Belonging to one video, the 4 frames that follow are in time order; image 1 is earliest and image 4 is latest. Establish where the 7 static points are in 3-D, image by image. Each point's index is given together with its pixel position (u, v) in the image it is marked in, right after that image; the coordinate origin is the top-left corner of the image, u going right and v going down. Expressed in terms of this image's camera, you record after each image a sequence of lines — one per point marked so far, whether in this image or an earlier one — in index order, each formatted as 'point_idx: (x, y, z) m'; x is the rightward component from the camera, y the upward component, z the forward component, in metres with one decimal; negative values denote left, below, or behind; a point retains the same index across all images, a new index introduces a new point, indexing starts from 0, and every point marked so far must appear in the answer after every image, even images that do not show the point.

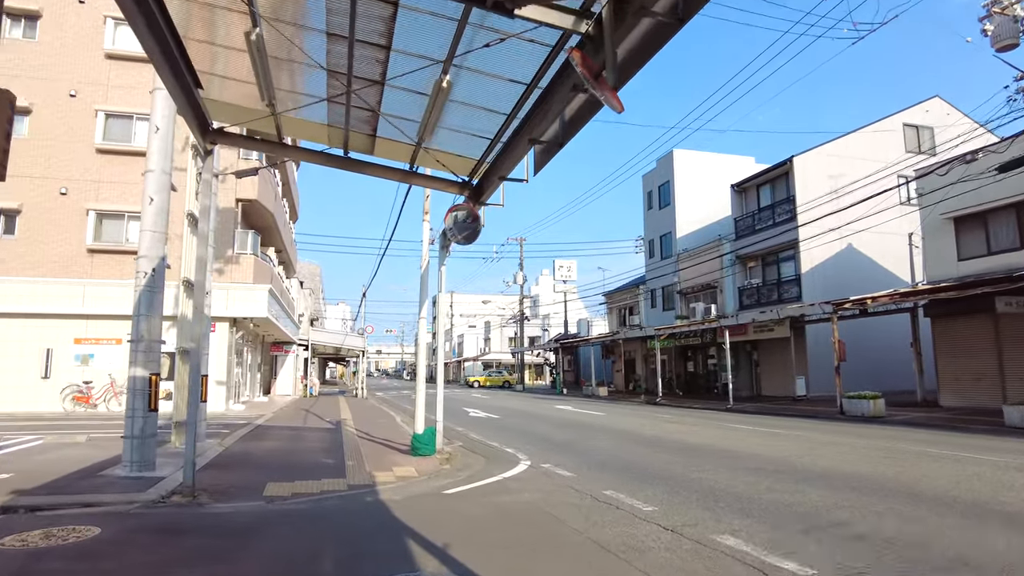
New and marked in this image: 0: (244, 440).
0: (-4.9, -2.8, +12.3) m
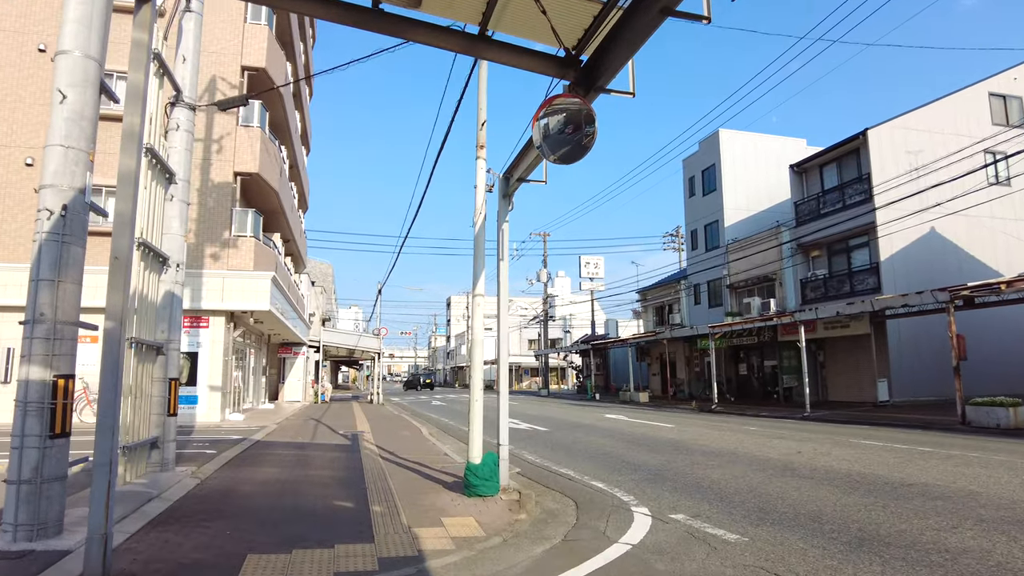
0: (-3.8, -2.5, +9.1) m
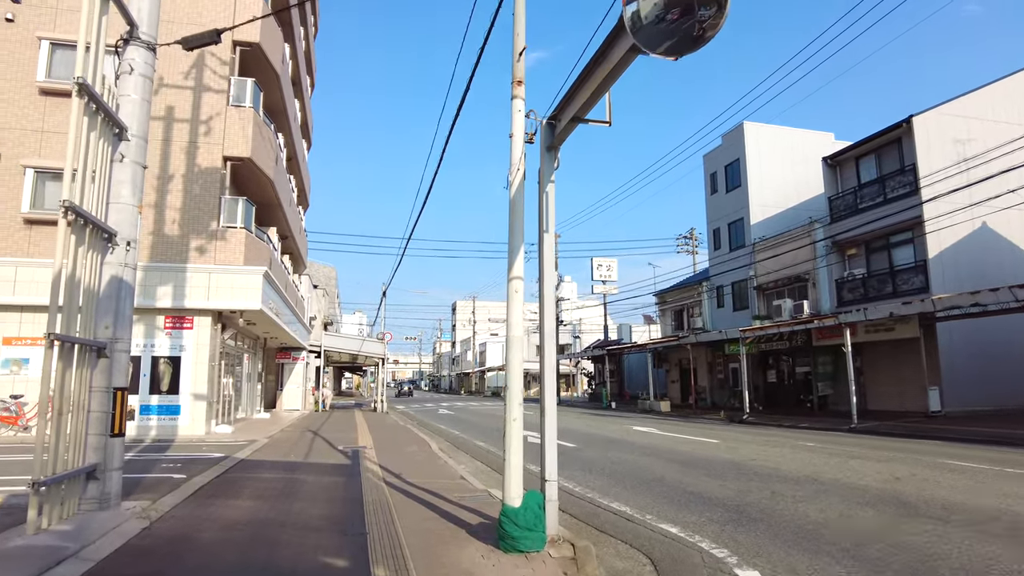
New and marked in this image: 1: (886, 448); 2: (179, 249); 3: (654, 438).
0: (-3.4, -2.3, +7.2) m
1: (+7.0, -3.0, +12.4) m
2: (-7.9, +0.9, +15.7) m
3: (+3.3, -3.5, +15.5) m
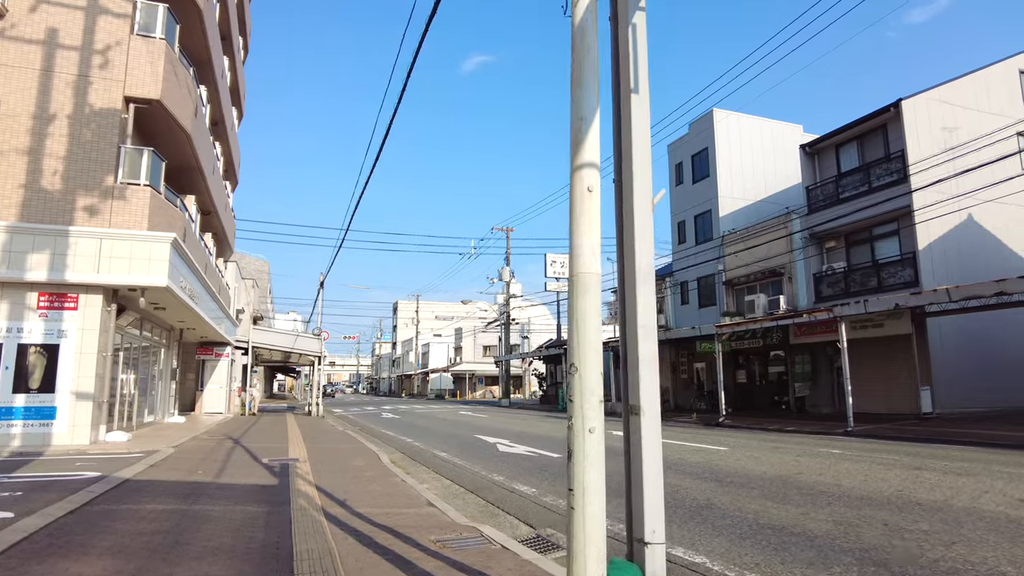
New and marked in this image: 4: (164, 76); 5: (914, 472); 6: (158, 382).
0: (-3.2, -1.8, +4.3) m
1: (+6.7, -2.6, +10.4) m
2: (-8.4, +1.5, +12.4) m
3: (+2.7, -3.1, +13.1) m
4: (-7.1, +4.3, +13.4) m
5: (+5.2, -2.4, +8.6) m
6: (-10.3, -2.8, +19.4) m
